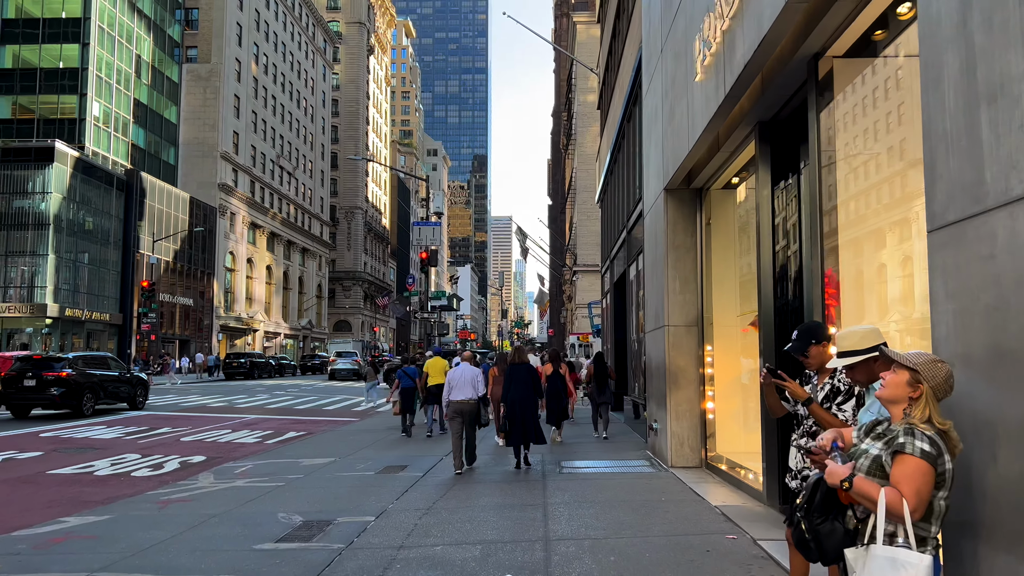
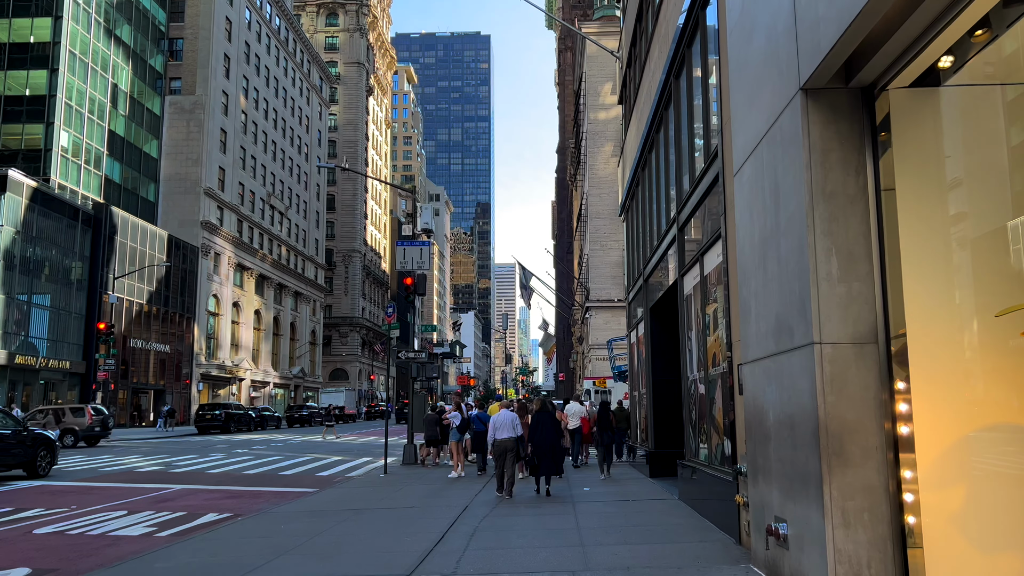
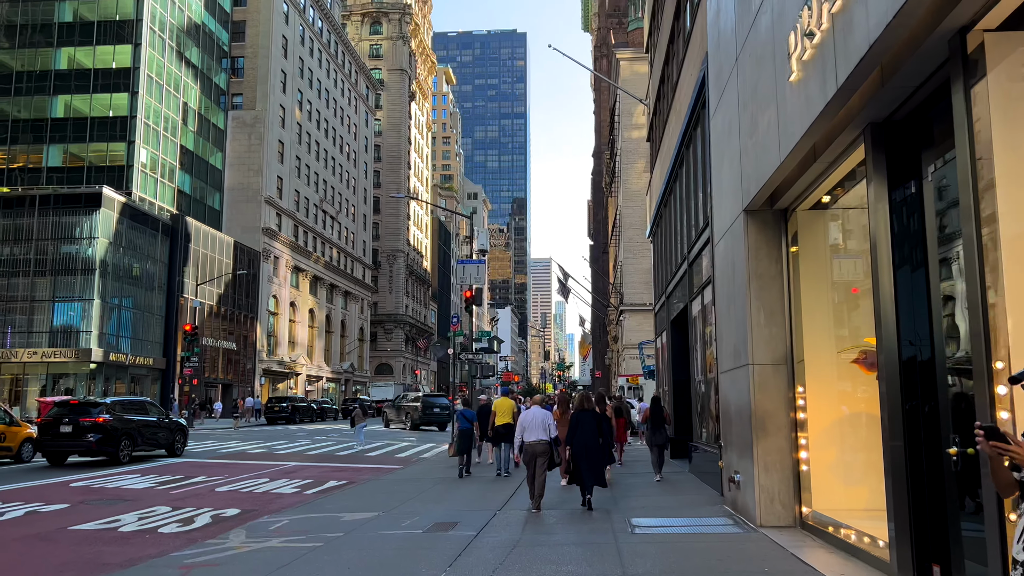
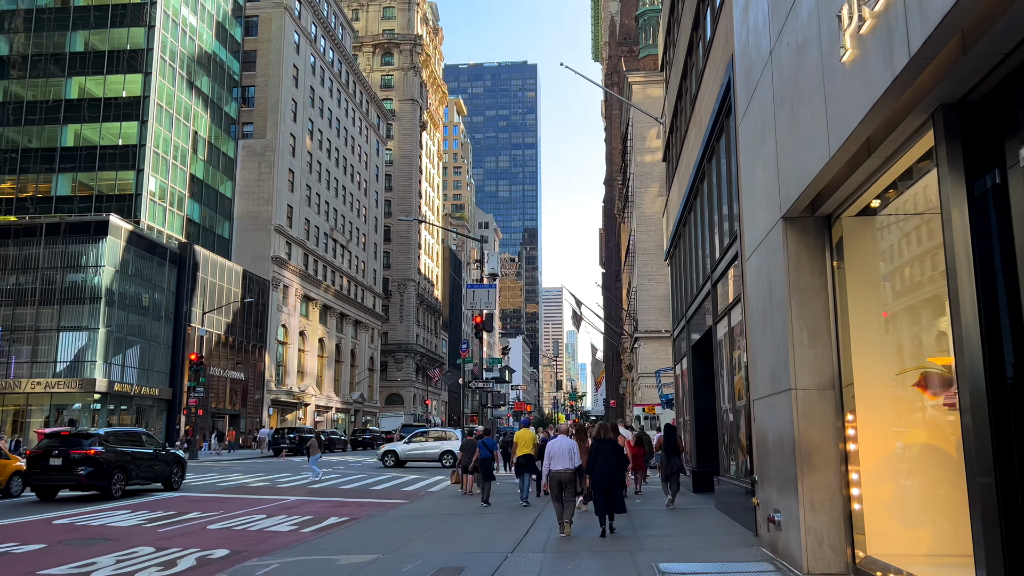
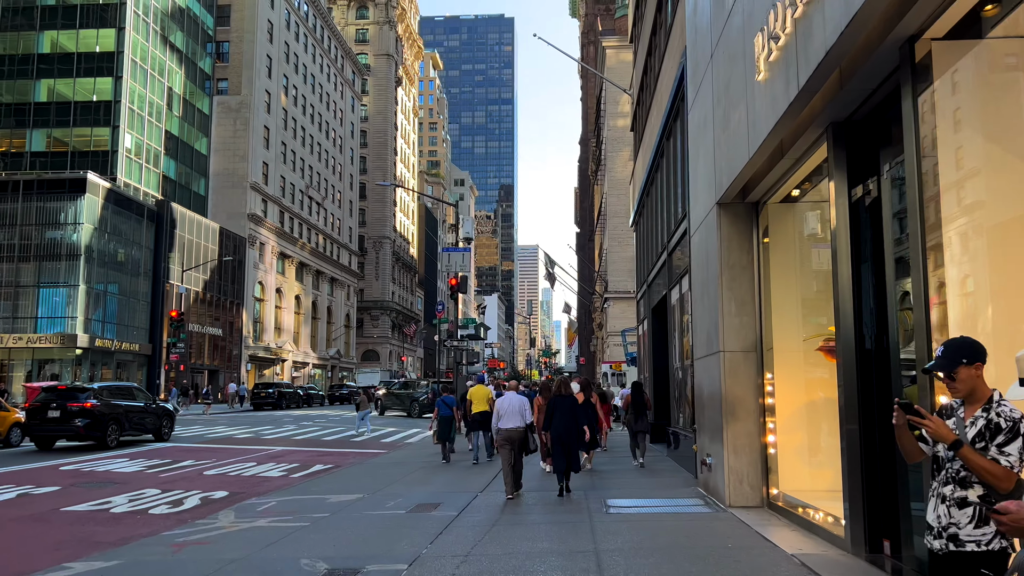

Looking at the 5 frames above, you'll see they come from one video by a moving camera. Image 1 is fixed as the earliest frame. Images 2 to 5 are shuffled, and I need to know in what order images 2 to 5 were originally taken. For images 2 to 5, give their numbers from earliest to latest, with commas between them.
5, 3, 4, 2
